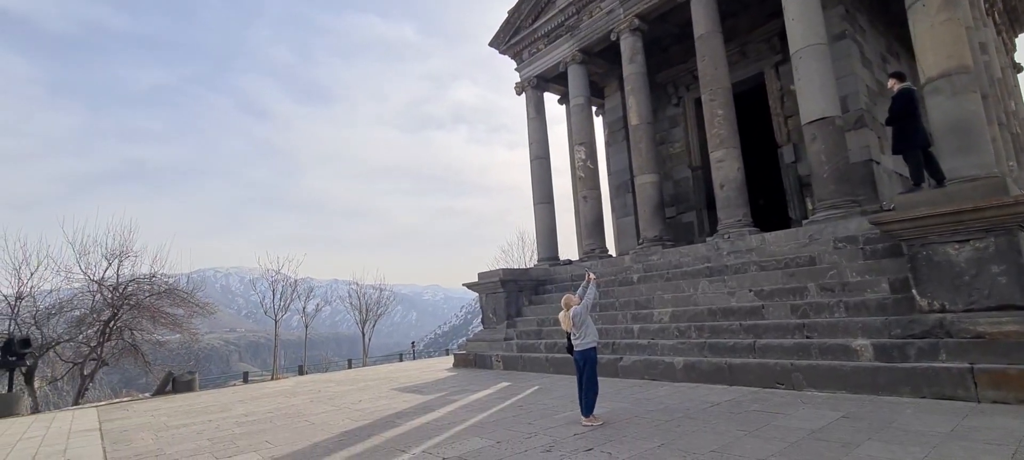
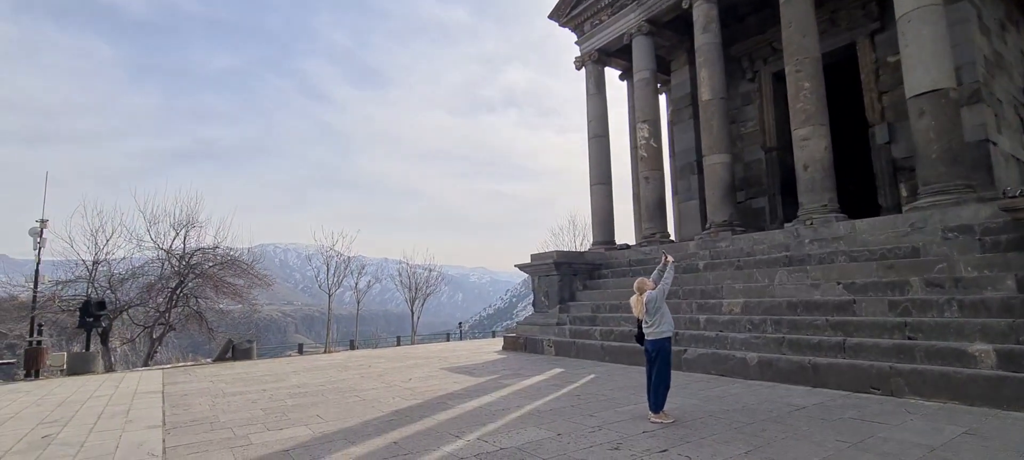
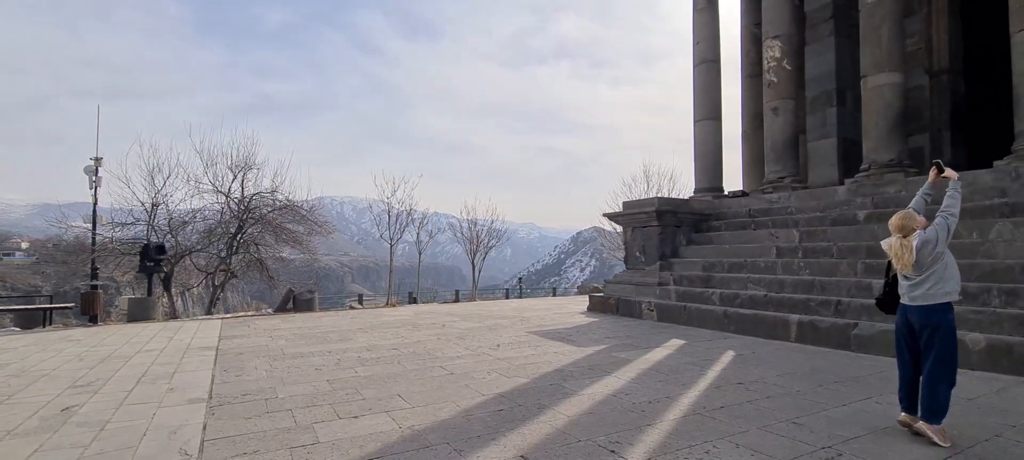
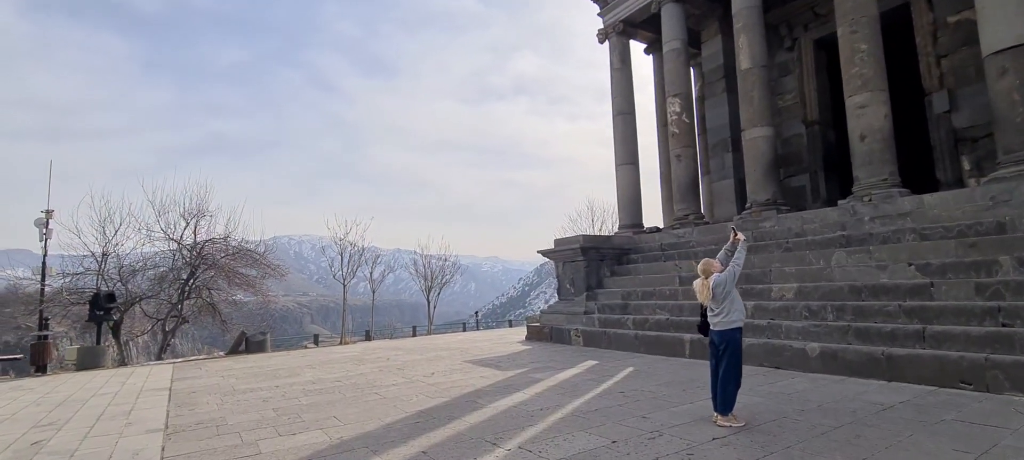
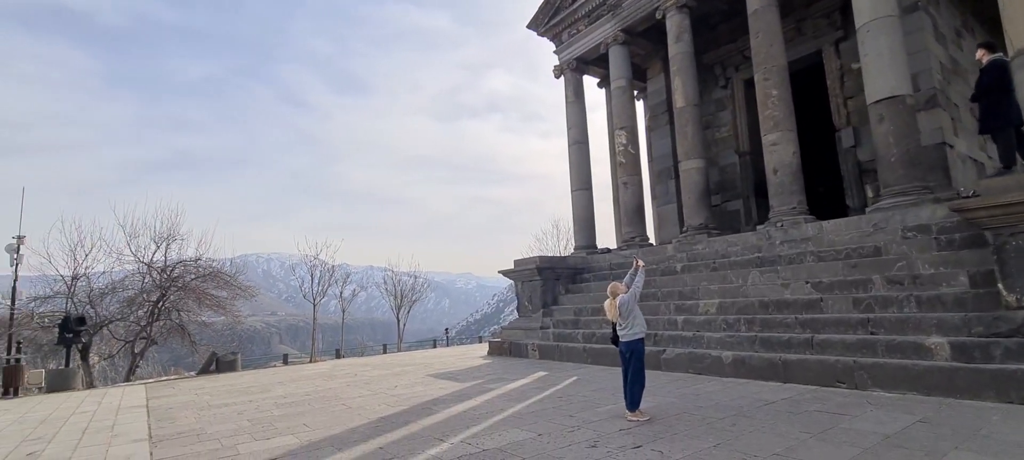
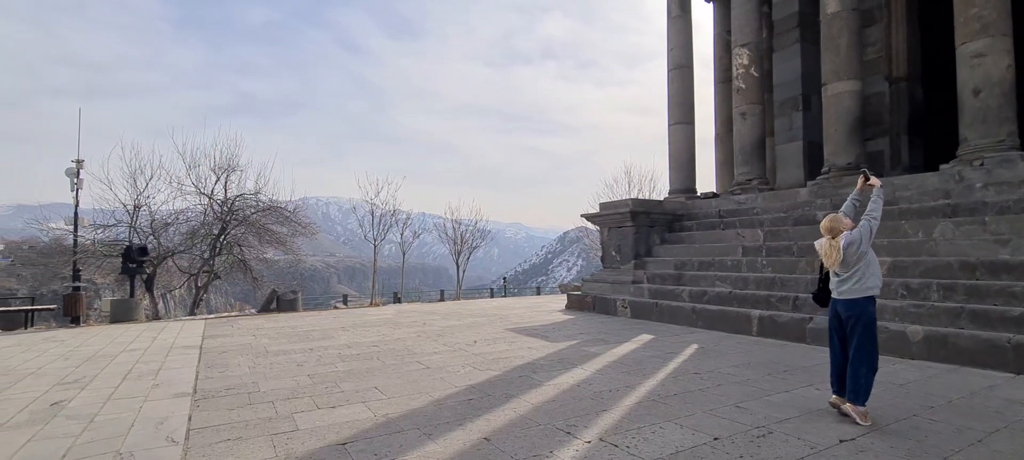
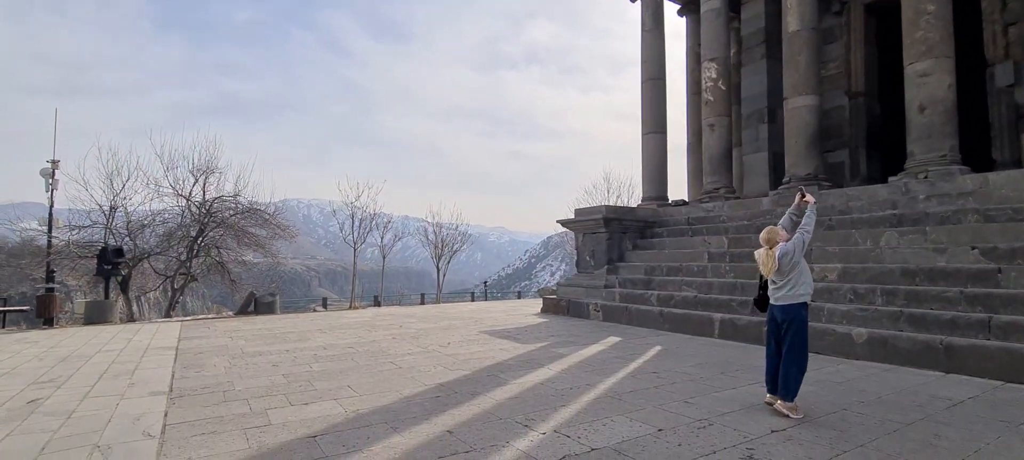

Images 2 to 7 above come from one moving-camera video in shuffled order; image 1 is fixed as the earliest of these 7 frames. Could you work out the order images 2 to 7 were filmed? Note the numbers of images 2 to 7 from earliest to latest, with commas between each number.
5, 2, 4, 7, 6, 3
